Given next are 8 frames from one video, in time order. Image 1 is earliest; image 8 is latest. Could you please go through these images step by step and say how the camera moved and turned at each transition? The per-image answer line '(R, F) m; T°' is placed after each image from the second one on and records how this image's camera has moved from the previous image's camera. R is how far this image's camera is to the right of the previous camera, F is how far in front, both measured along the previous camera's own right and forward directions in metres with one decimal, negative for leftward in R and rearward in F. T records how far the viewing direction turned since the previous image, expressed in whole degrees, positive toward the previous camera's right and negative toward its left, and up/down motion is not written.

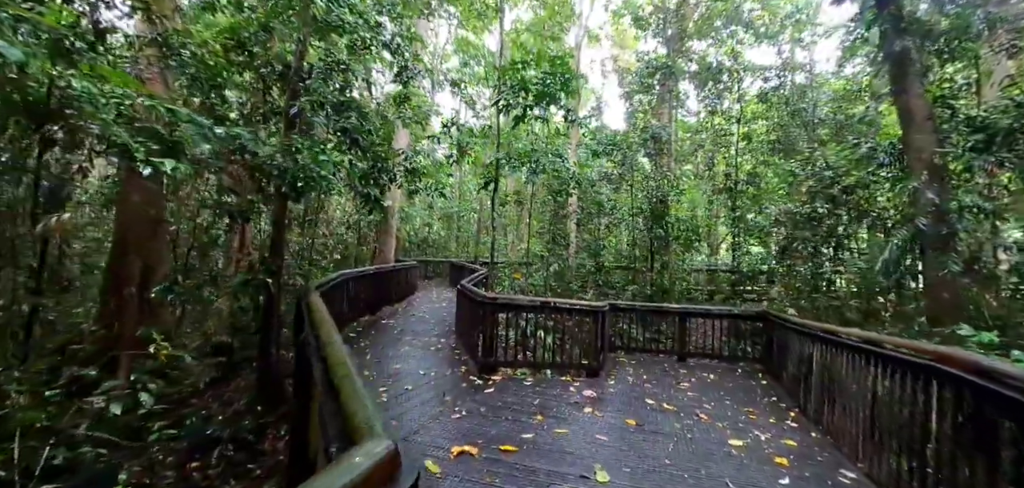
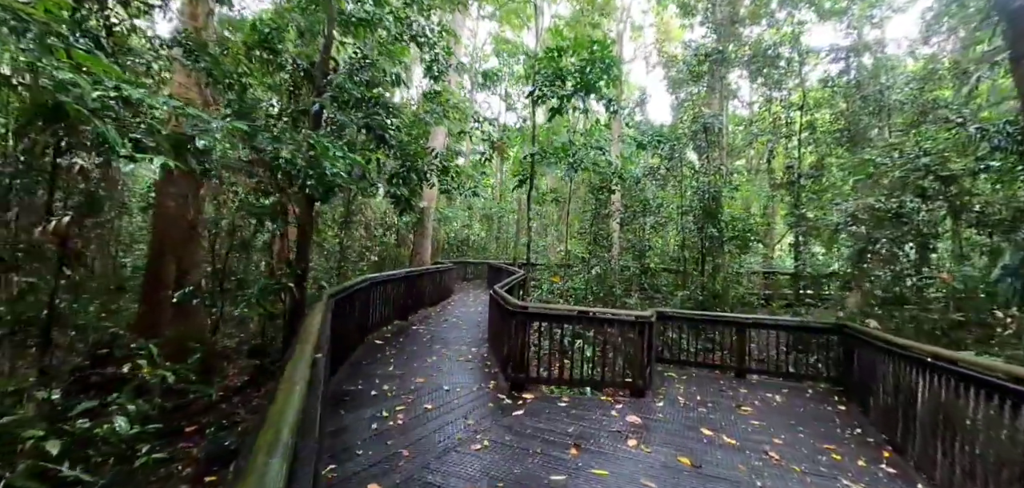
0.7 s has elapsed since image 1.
(+0.1, +0.4) m; -6°
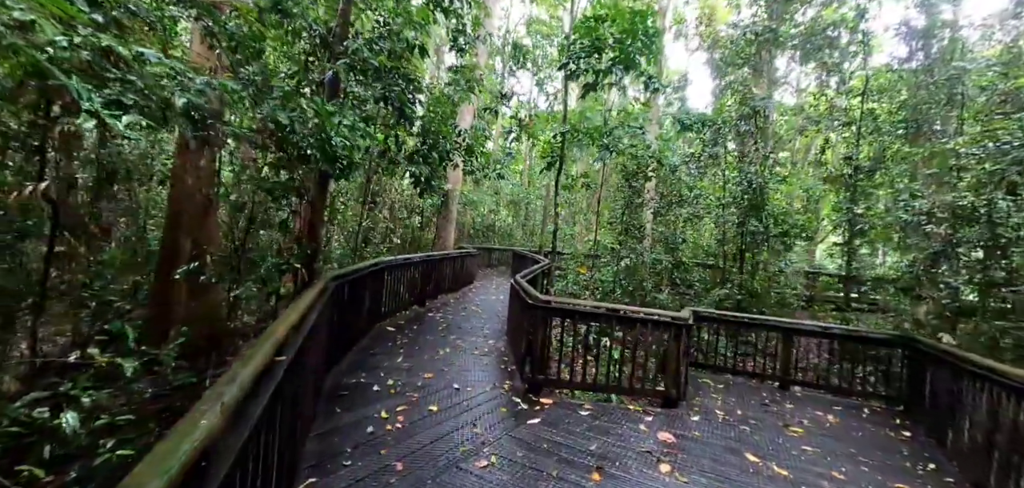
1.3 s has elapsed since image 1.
(0.0, +0.4) m; -4°
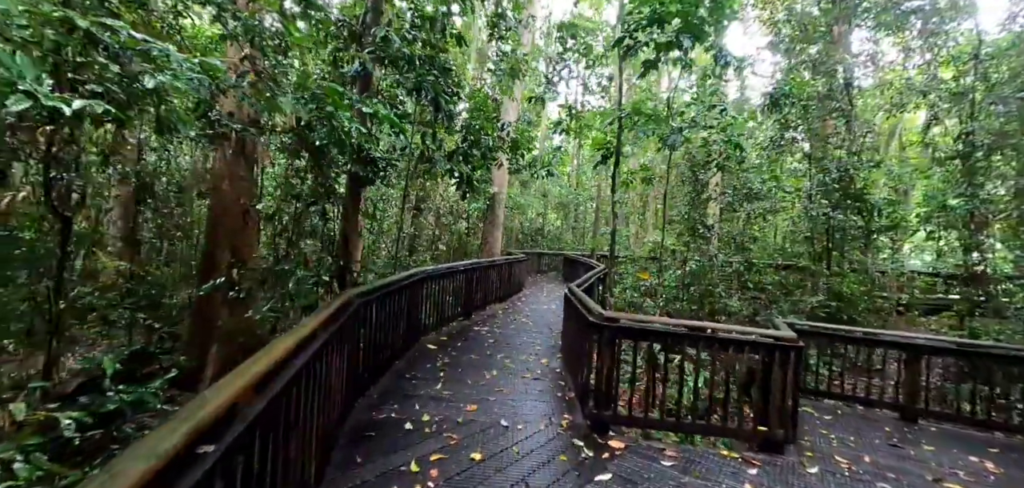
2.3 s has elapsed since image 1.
(0.0, +0.6) m; -6°
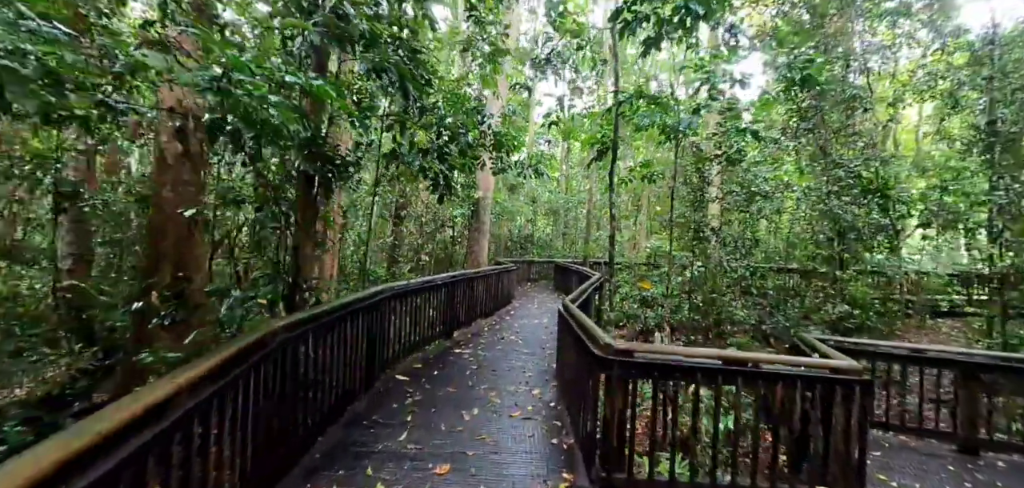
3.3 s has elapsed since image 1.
(+0.1, +0.6) m; +1°
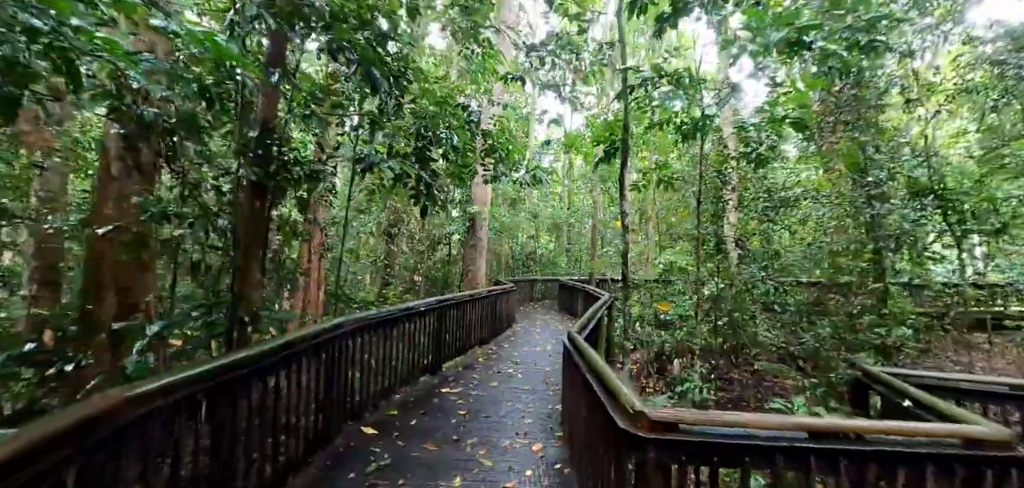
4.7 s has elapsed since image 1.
(+0.1, +0.6) m; 0°
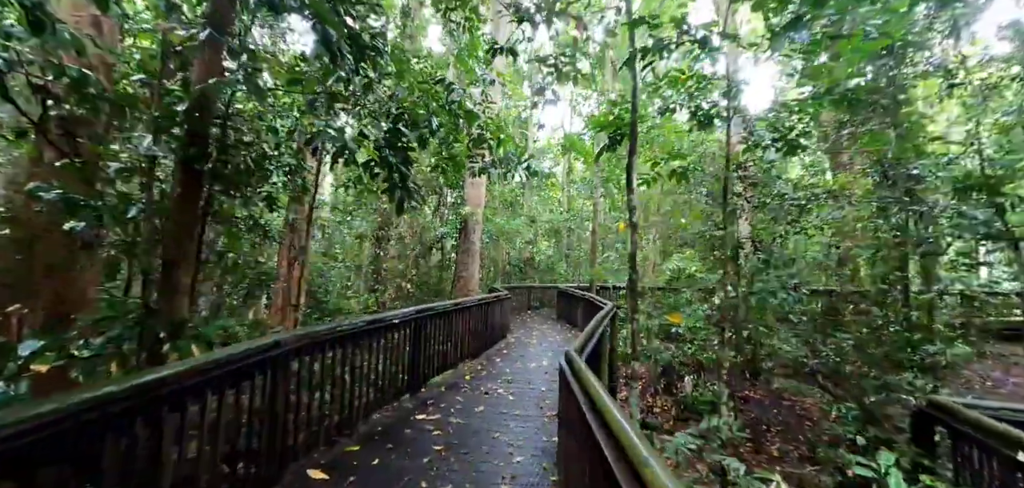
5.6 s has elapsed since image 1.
(+0.1, +0.5) m; 0°
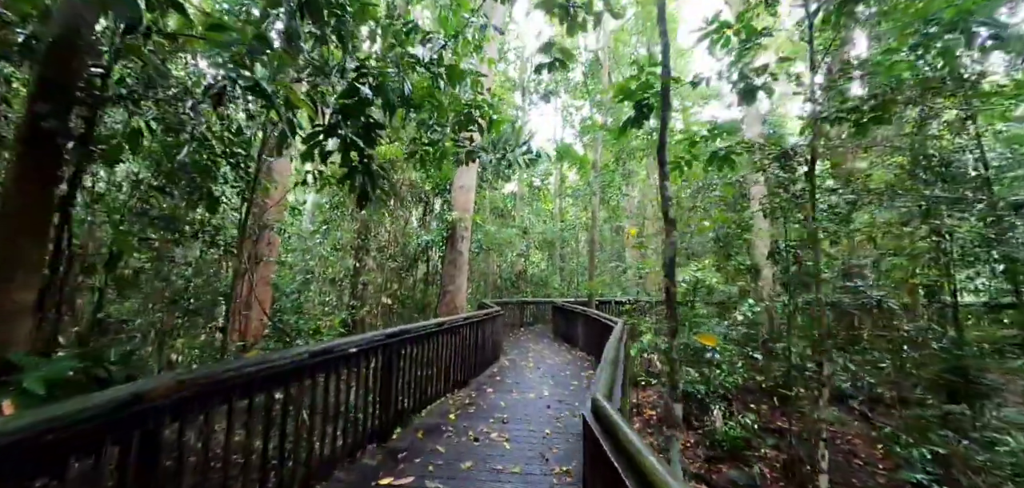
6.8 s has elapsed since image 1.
(0.0, +0.7) m; +1°
